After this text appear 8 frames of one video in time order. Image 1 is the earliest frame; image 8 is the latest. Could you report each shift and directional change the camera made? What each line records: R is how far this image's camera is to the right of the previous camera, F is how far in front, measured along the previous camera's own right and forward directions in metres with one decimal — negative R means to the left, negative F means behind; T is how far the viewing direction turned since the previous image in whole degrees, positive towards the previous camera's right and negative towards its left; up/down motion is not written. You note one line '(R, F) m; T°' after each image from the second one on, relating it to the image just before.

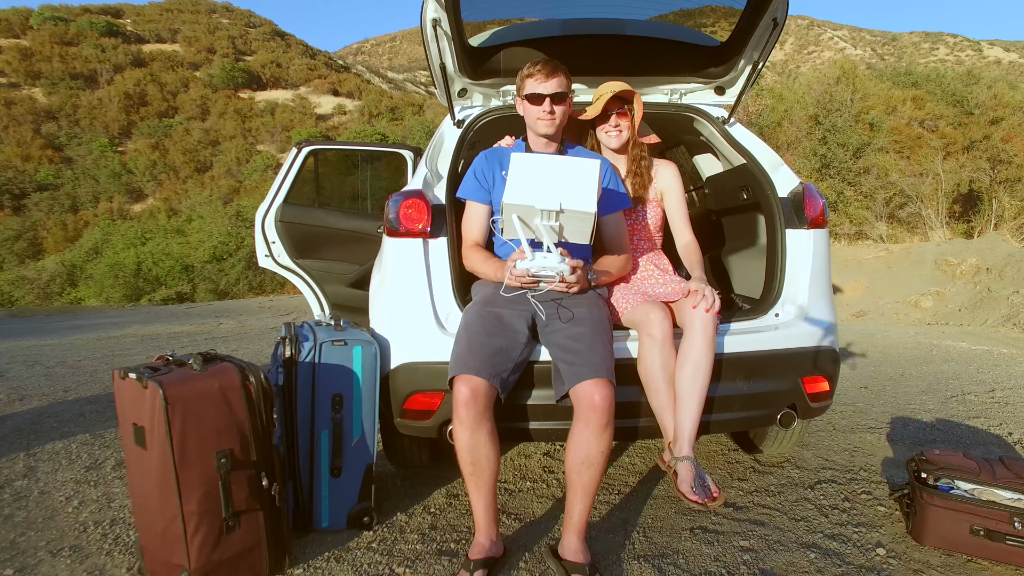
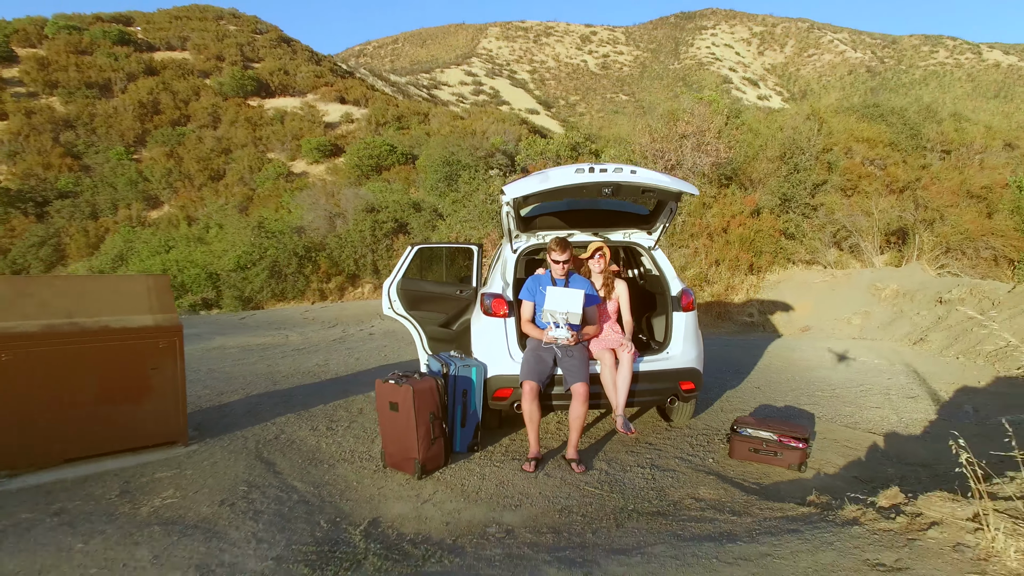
(-0.1, -0.8) m; 0°
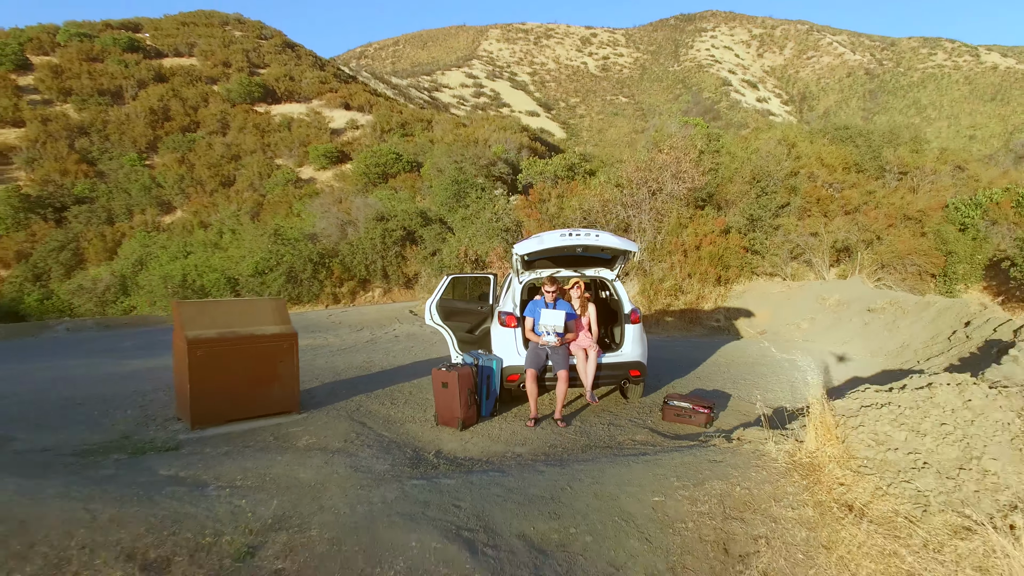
(0.0, -0.8) m; 0°
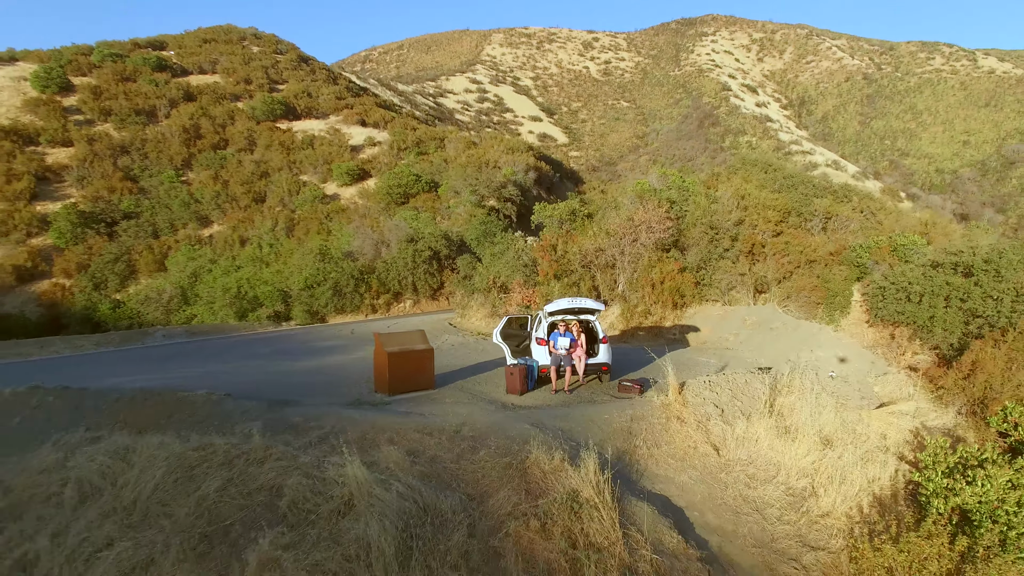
(-0.2, -2.2) m; 0°
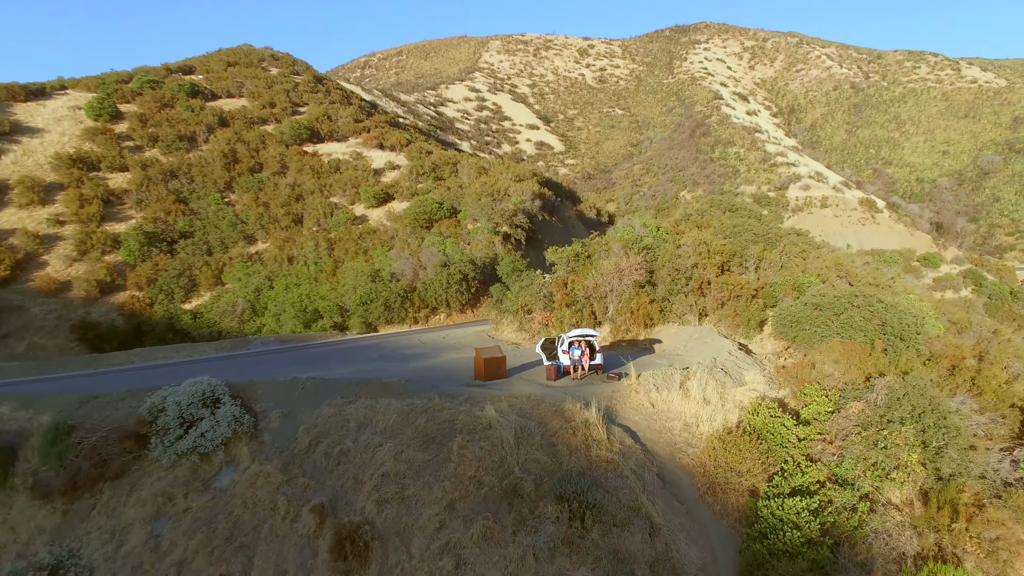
(-0.5, -3.6) m; 0°
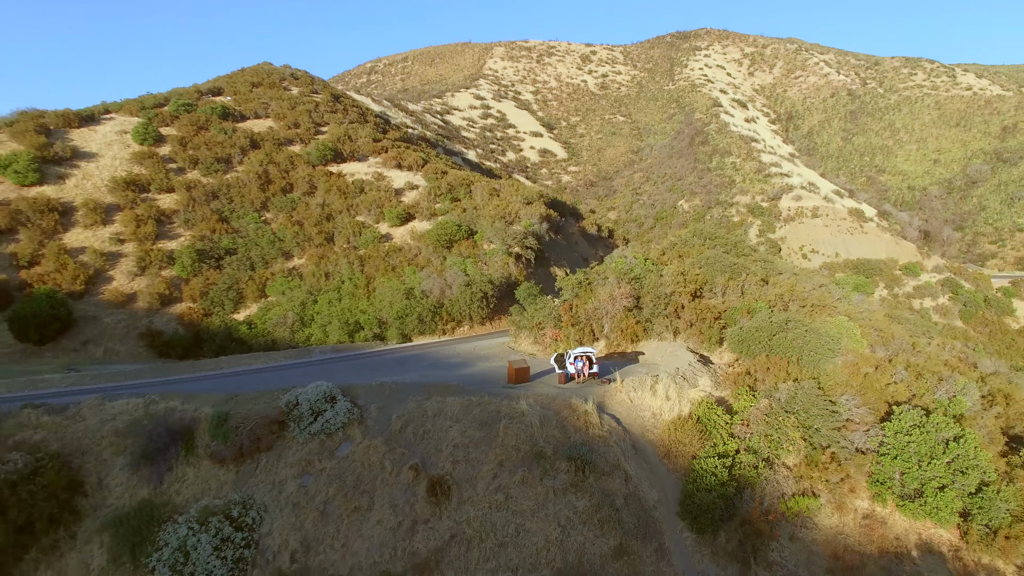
(-0.3, -3.3) m; 0°
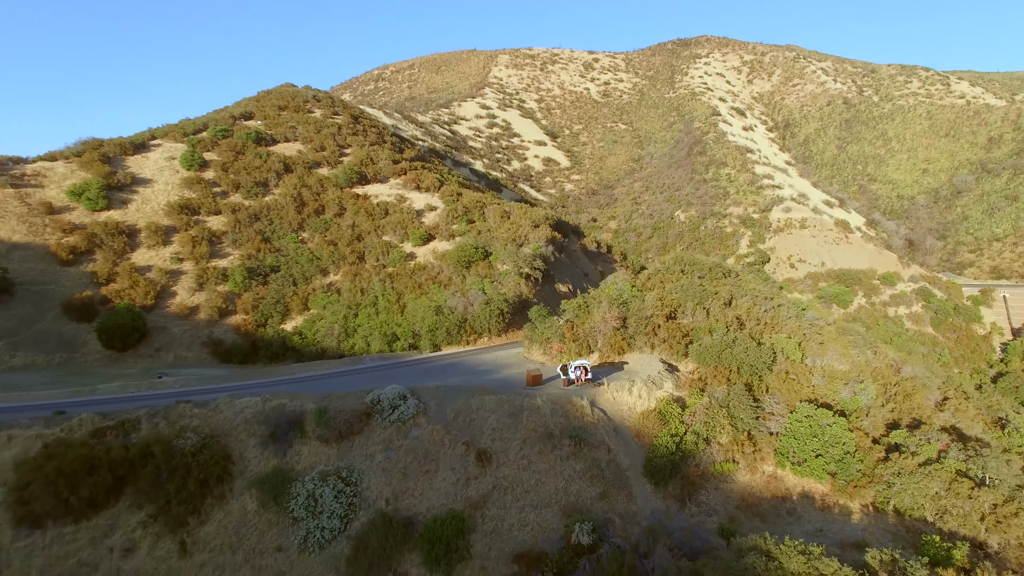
(-0.3, -4.2) m; 0°
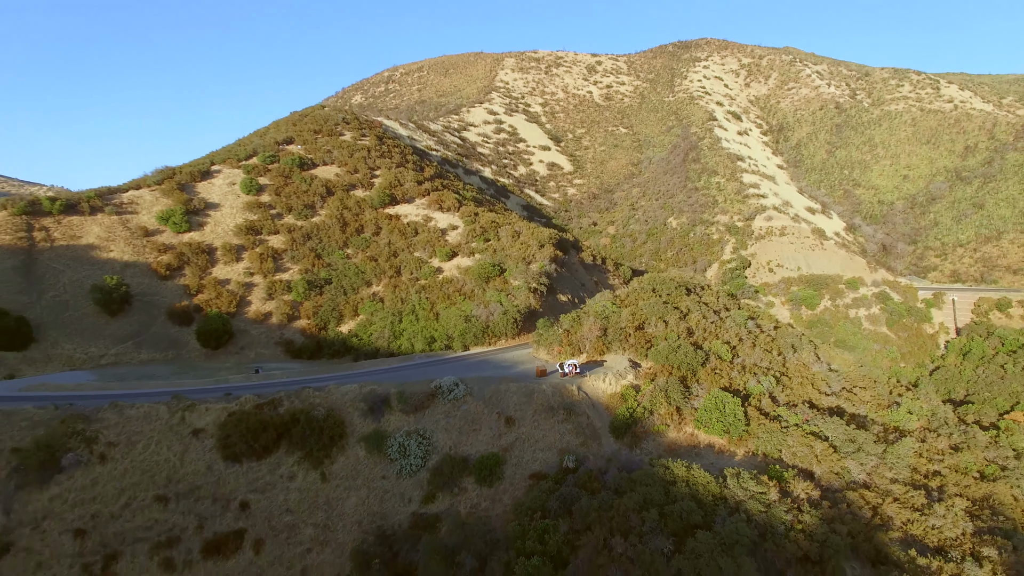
(-0.3, -7.5) m; 0°
